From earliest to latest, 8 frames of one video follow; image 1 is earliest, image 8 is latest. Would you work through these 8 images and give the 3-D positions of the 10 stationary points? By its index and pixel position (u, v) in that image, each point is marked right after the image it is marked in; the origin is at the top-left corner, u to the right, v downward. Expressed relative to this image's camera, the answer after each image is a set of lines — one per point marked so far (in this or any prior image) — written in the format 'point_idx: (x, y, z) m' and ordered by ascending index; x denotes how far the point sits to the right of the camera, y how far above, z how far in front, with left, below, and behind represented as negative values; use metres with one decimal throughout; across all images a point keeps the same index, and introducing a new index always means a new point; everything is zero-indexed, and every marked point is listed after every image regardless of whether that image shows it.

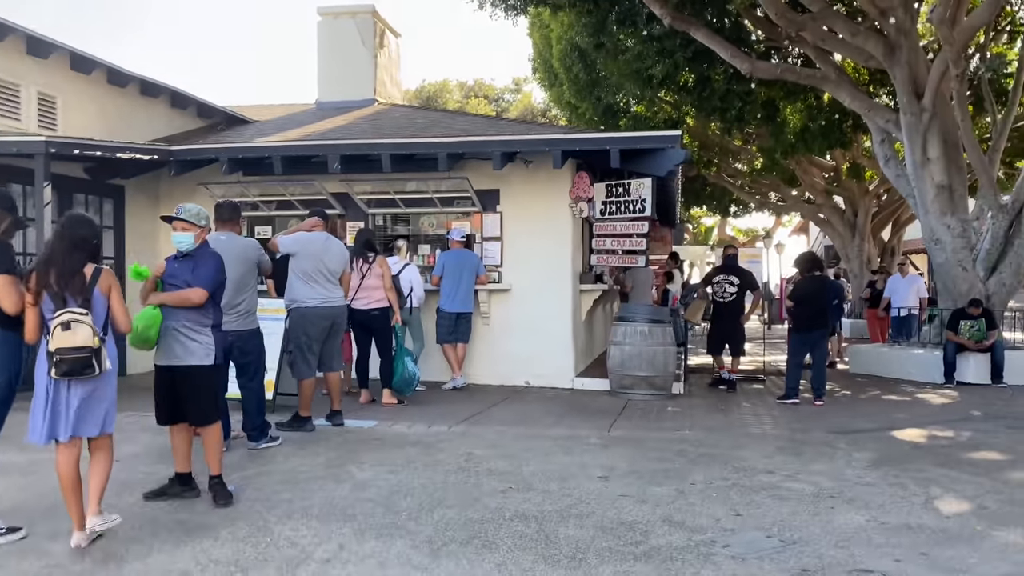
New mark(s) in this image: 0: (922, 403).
0: (+4.9, -1.4, +9.8) m
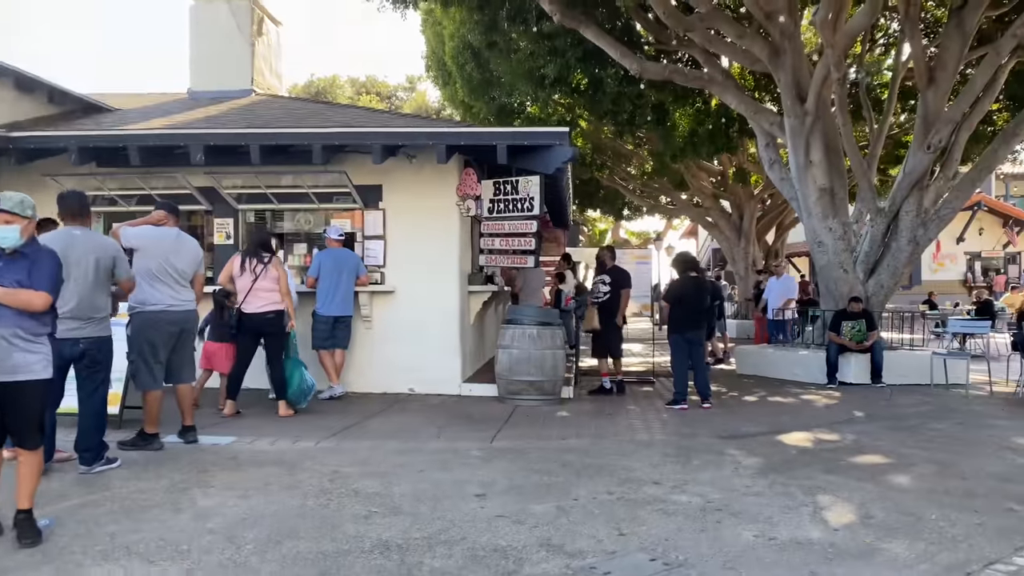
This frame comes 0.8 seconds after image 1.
0: (+3.5, -1.4, +9.9) m
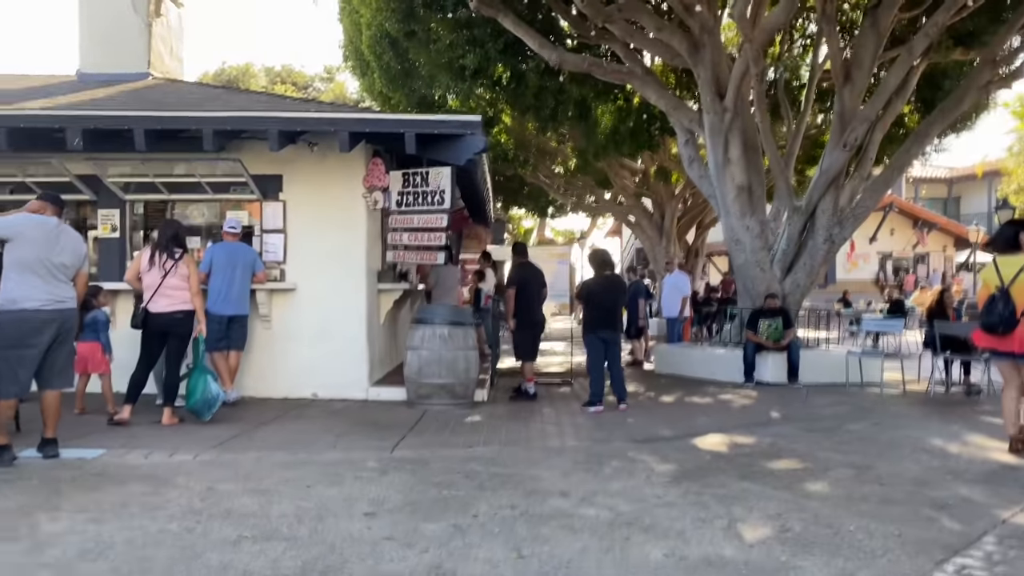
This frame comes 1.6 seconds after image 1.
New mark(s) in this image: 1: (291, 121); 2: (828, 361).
0: (+2.5, -1.4, +9.6) m
1: (-2.3, +1.8, +8.8) m
2: (+4.5, -1.0, +12.0) m
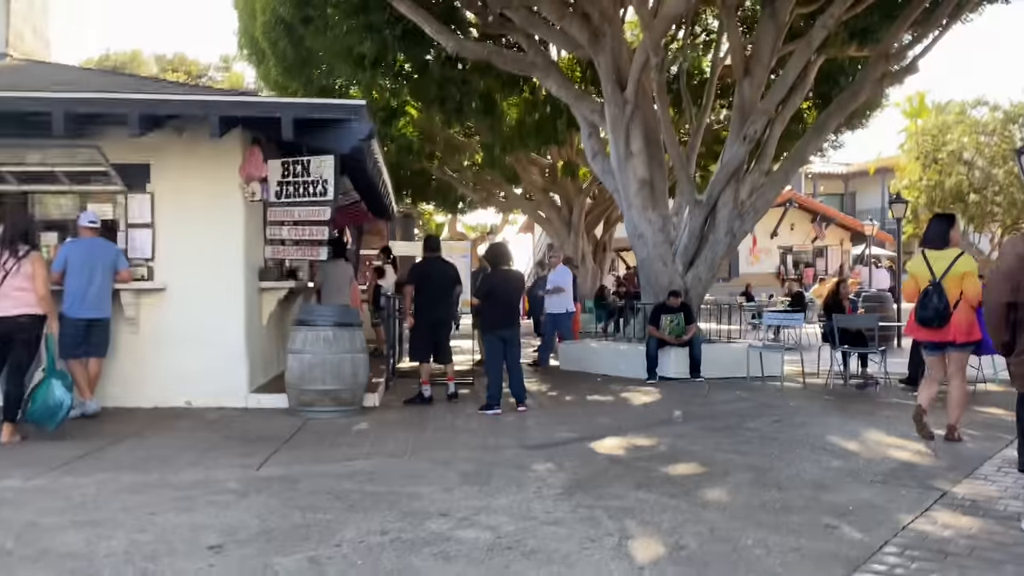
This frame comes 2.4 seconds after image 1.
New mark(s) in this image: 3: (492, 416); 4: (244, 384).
0: (+1.3, -1.3, +9.3) m
1: (-3.4, +1.8, +7.9) m
2: (+3.1, -1.0, +11.8) m
3: (-0.2, -1.3, +8.6) m
4: (-2.9, -1.0, +9.1) m
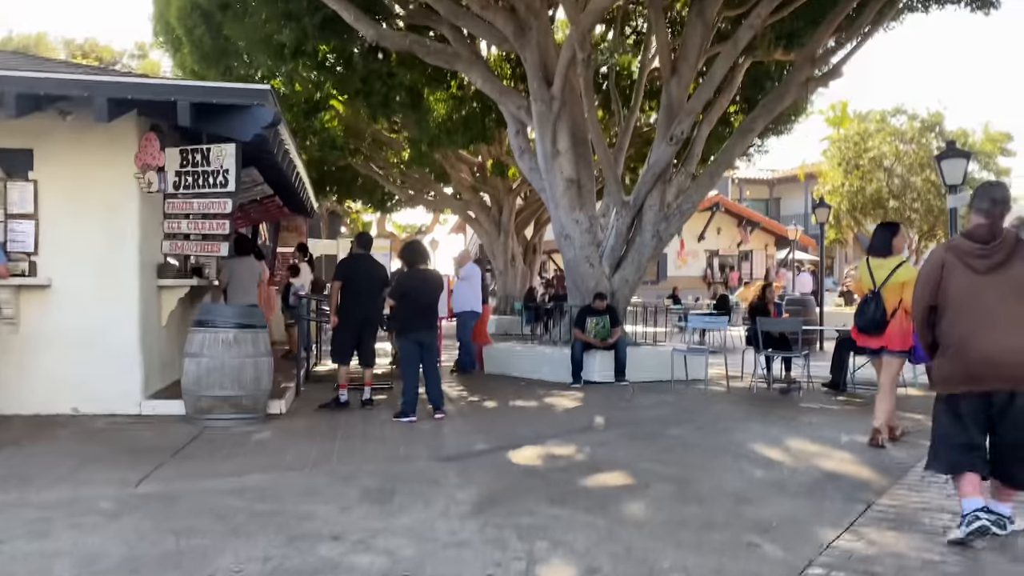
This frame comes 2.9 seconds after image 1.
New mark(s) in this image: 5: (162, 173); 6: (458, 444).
0: (+0.4, -1.3, +9.0) m
1: (-4.2, +1.8, +7.2) m
2: (+2.0, -1.0, +11.6) m
3: (-1.0, -1.3, +8.2) m
4: (-3.8, -1.0, +8.5) m
5: (-3.5, +1.2, +8.4) m
6: (-0.5, -1.3, +7.1) m
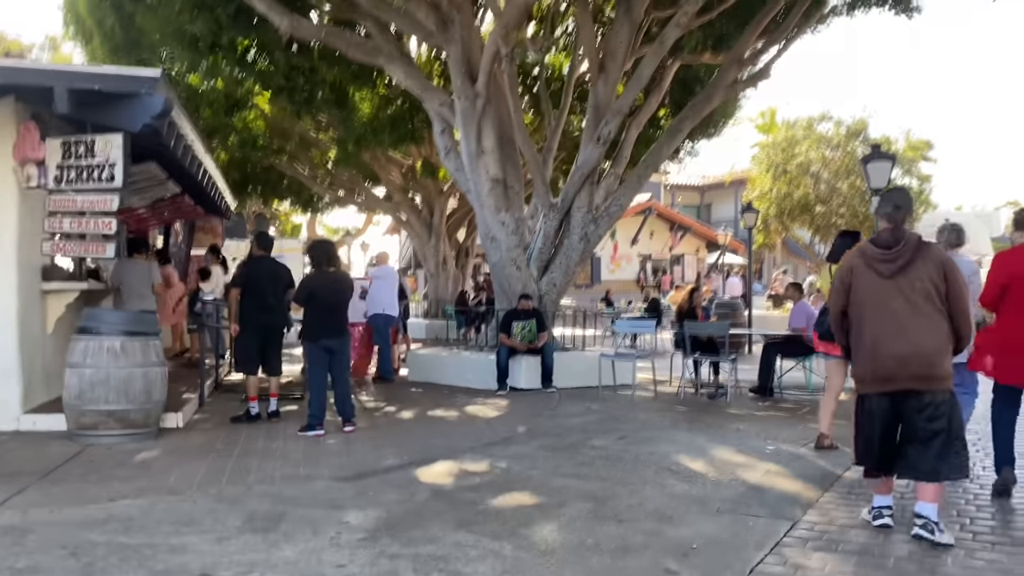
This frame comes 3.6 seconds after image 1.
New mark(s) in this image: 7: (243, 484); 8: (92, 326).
0: (-0.5, -1.4, +8.5) m
1: (-4.9, +1.8, +6.5) m
2: (+1.0, -1.0, +11.3) m
3: (-1.8, -1.4, +7.6) m
4: (-4.6, -1.1, +7.7) m
5: (-4.3, +1.1, +7.7) m
6: (-1.2, -1.4, +6.6) m
7: (-1.8, -1.3, +5.7) m
8: (-3.6, -0.3, +7.2) m
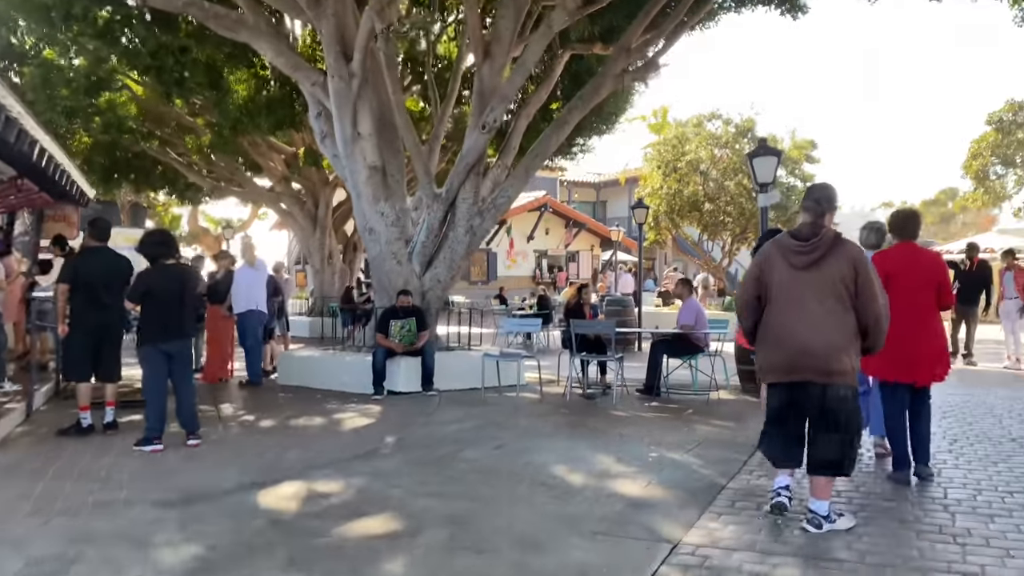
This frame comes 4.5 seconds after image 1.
0: (-1.7, -1.3, +7.8) m
1: (-5.8, +1.8, +5.2) m
2: (-0.6, -1.0, +10.7) m
3: (-2.9, -1.3, +6.7) m
4: (-5.7, -1.0, +6.5) m
5: (-5.4, +1.2, +6.5) m
6: (-2.1, -1.3, +5.8) m
7: (-2.7, -1.3, +4.8) m
8: (-4.7, -0.3, +6.0) m
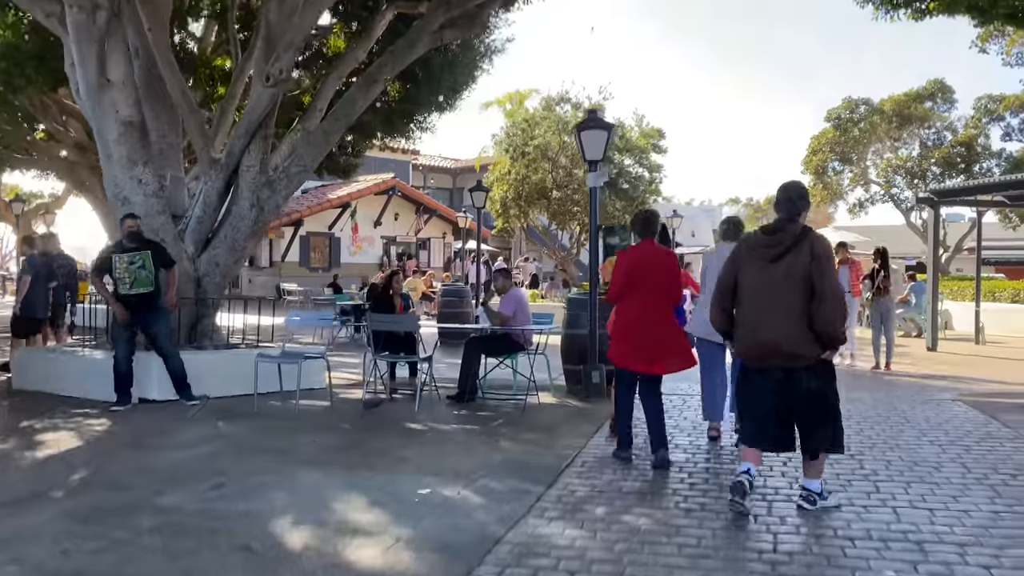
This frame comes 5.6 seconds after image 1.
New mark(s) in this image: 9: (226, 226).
0: (-3.5, -1.2, +5.9) m
1: (-7.1, +1.9, +2.6) m
2: (-2.9, -0.8, +8.9) m
3: (-4.5, -1.2, +4.6) m
4: (-7.2, -0.9, +3.9) m
5: (-6.9, +1.3, +4.0) m
6: (-3.6, -1.2, +3.8) m
7: (-4.0, -1.2, +2.7) m
8: (-6.1, -0.1, +3.7) m
9: (-3.3, +0.7, +9.5) m
